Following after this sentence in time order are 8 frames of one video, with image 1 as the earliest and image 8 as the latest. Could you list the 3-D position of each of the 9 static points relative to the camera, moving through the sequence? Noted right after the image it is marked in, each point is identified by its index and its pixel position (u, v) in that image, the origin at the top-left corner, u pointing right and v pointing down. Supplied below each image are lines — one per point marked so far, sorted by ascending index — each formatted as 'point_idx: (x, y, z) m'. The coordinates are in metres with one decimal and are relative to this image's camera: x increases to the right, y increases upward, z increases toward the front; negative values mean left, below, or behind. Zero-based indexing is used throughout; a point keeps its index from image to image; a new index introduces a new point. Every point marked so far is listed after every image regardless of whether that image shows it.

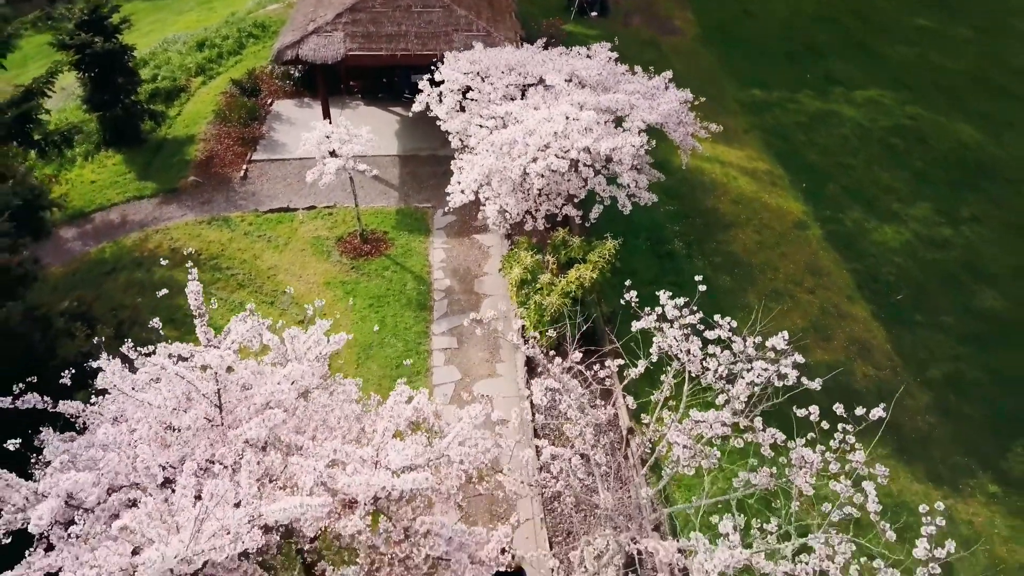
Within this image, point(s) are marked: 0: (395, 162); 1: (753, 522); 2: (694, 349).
0: (-3.1, +3.3, +17.6) m
1: (+2.7, -2.7, +7.5) m
2: (+2.4, -0.8, +8.4) m
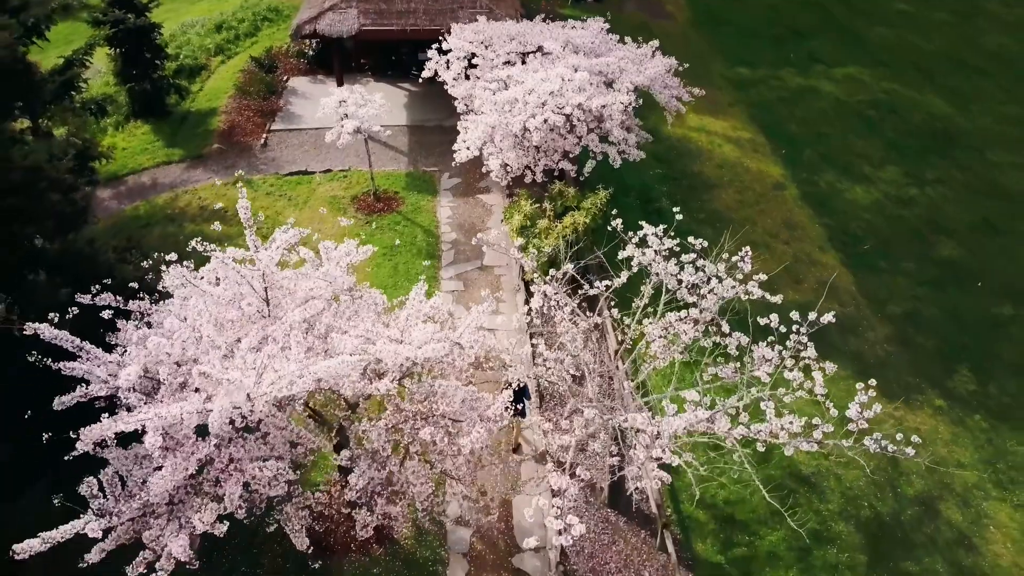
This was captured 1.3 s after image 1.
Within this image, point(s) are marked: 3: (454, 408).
0: (-3.1, +4.4, +18.9) m
1: (+2.7, -1.5, +8.9) m
2: (+2.4, +0.3, +9.8) m
3: (-0.7, -1.5, +8.3) m
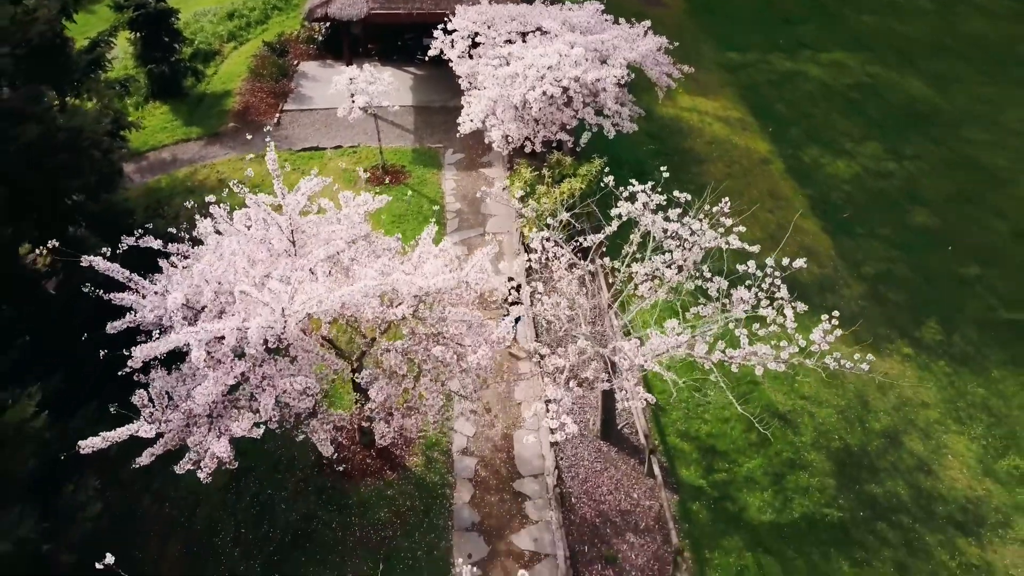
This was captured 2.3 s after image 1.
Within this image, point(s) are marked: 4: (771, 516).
0: (-3.1, +5.3, +20.0) m
1: (+2.8, -0.7, +9.9) m
2: (+2.4, +1.2, +10.8) m
3: (-0.7, -0.6, +9.3) m
4: (+4.1, -3.6, +10.5) m
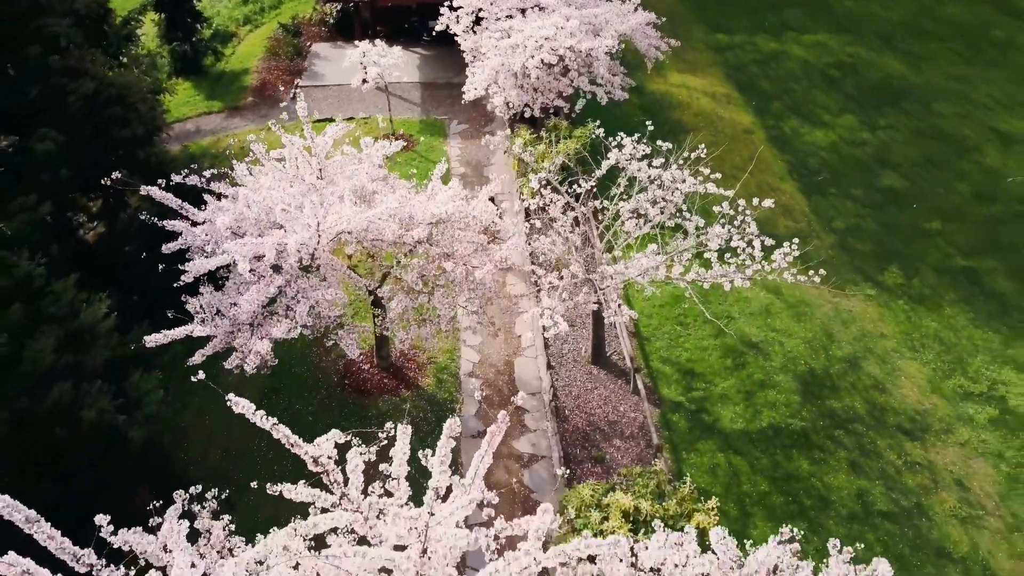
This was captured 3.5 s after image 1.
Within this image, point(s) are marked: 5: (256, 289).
0: (-3.0, +6.4, +21.3) m
1: (+2.8, +0.5, +11.3) m
2: (+2.4, +2.3, +12.2) m
3: (-0.7, +0.6, +10.7) m
4: (+4.1, -2.5, +11.9) m
5: (-3.8, 0.0, +9.9) m
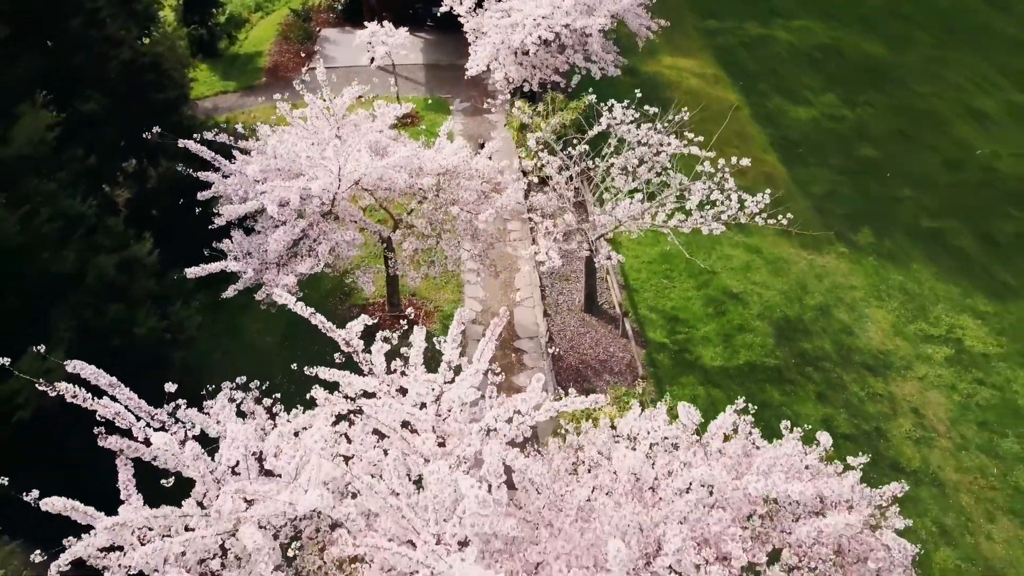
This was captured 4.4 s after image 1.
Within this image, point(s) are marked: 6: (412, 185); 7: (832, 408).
0: (-3.0, +7.4, +22.5) m
1: (+2.8, +1.5, +12.5) m
2: (+2.4, +3.3, +13.4) m
3: (-0.7, +1.5, +11.9) m
4: (+4.1, -1.5, +13.1) m
5: (-3.8, +1.0, +11.1) m
6: (-1.7, +1.8, +11.6) m
7: (+5.9, -2.2, +12.3) m
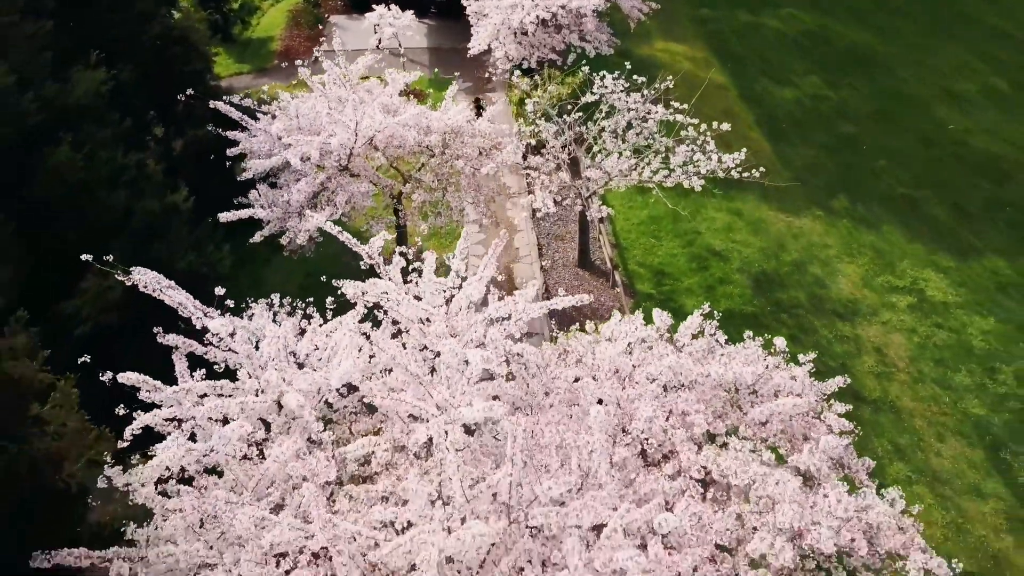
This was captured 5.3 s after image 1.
0: (-3.1, +8.4, +23.7) m
1: (+2.7, +2.5, +13.7) m
2: (+2.4, +4.3, +14.6) m
3: (-0.7, +2.5, +13.1) m
4: (+4.1, -0.5, +14.3) m
5: (-3.8, +2.0, +12.3) m
6: (-1.8, +2.8, +12.8) m
7: (+5.9, -1.2, +13.5) m
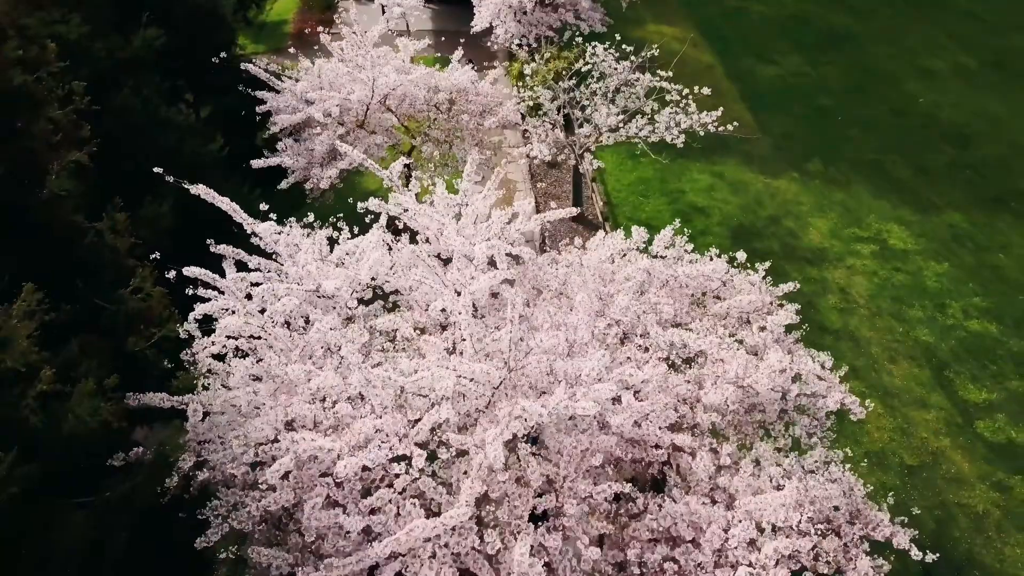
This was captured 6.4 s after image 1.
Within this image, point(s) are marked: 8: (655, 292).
0: (-3.0, +9.7, +25.2) m
1: (+2.7, +3.7, +15.1) m
2: (+2.4, +5.5, +16.1) m
3: (-0.7, +3.8, +14.6) m
4: (+4.1, +0.7, +15.8) m
5: (-3.8, +3.2, +13.8) m
6: (-1.8, +4.0, +14.3) m
7: (+5.9, 0.0, +14.9) m
8: (+2.0, 0.0, +9.1) m
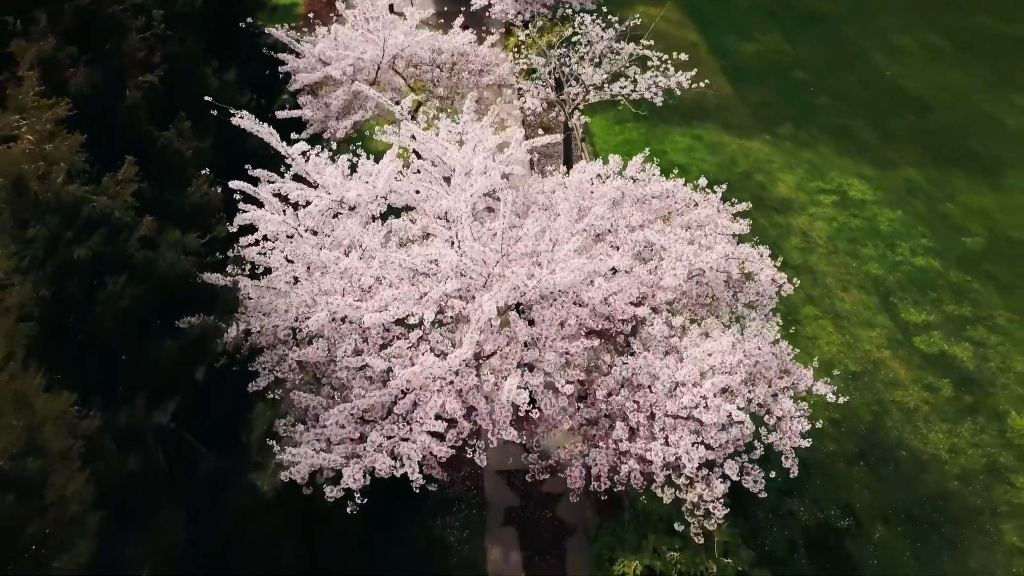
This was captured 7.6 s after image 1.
0: (-3.2, +11.1, +26.9) m
1: (+2.6, +5.1, +16.8) m
2: (+2.3, +6.9, +17.8) m
3: (-0.8, +5.2, +16.3) m
4: (+4.0, +2.2, +17.5) m
5: (-3.9, +4.6, +15.5) m
6: (-1.9, +5.4, +15.9) m
7: (+5.8, +1.4, +16.6) m
8: (+1.9, +1.4, +10.8) m
